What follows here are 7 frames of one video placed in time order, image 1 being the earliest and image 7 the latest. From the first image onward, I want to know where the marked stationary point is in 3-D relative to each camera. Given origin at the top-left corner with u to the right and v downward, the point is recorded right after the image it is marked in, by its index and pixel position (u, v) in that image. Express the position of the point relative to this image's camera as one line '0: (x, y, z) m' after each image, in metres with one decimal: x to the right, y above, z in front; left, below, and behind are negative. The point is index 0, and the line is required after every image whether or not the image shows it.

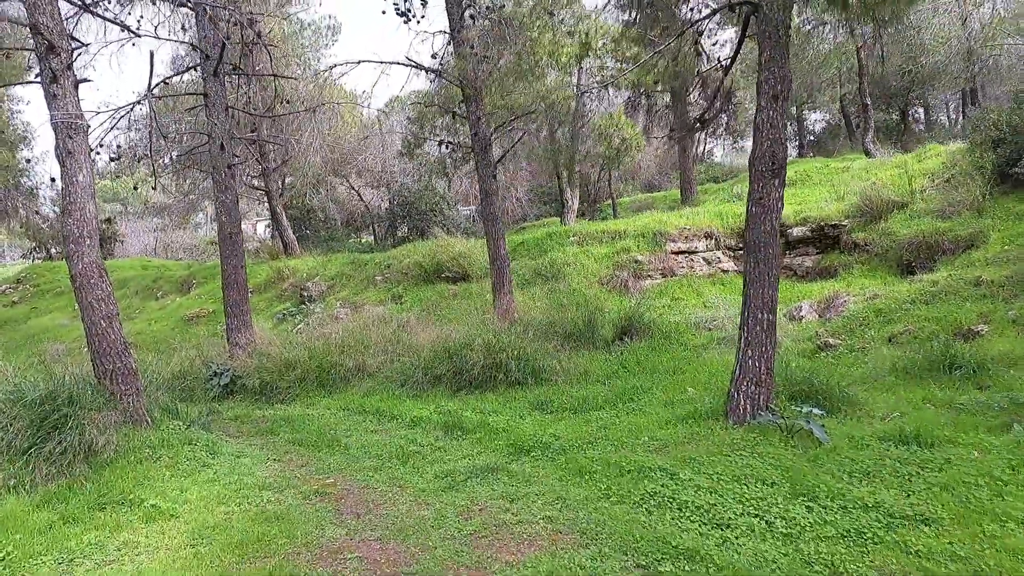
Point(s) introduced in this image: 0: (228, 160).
0: (-4.1, +1.8, +8.9) m
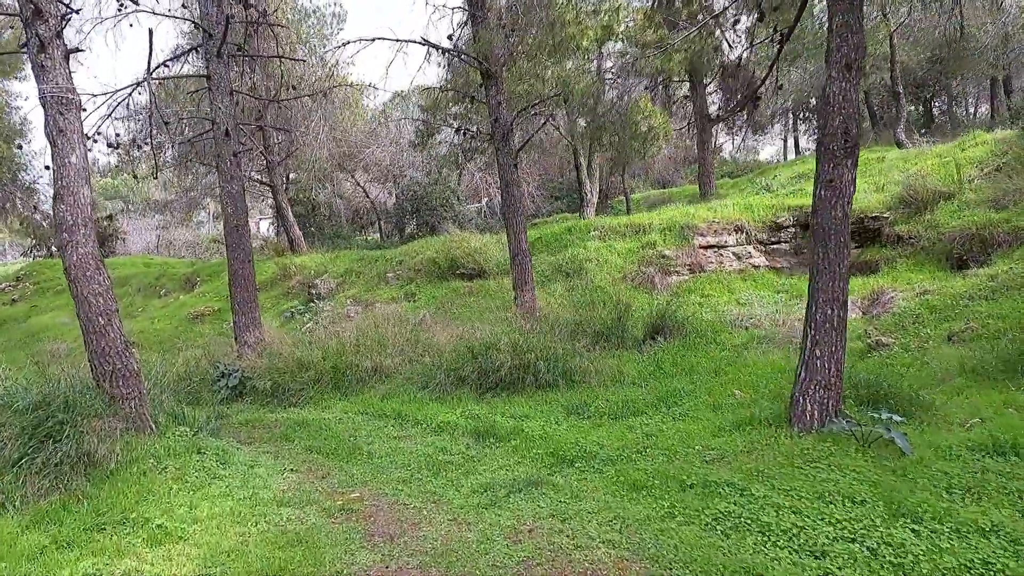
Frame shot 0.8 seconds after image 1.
0: (-3.8, +1.9, +8.4) m
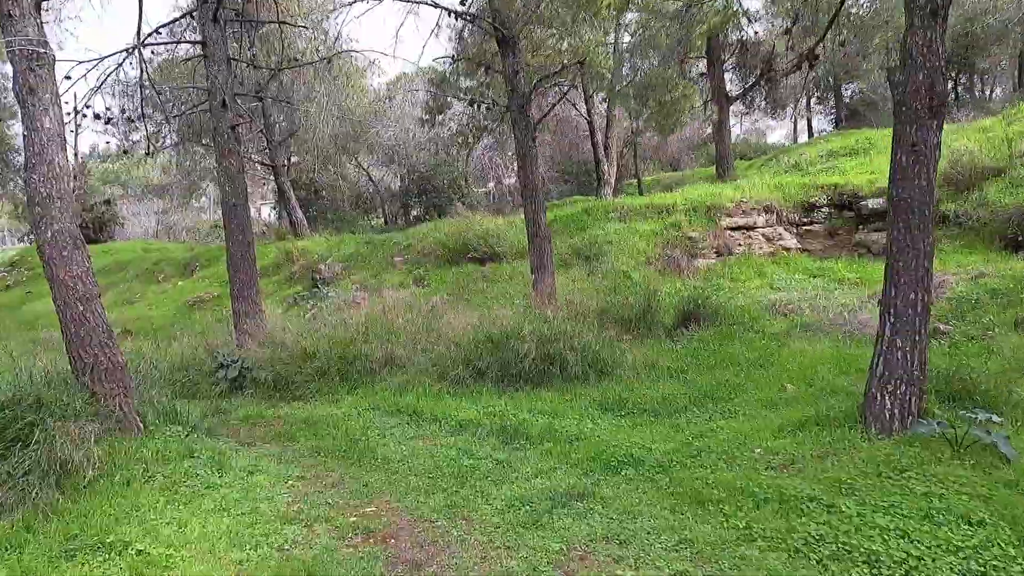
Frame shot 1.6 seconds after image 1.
0: (-3.5, +2.1, +7.8) m
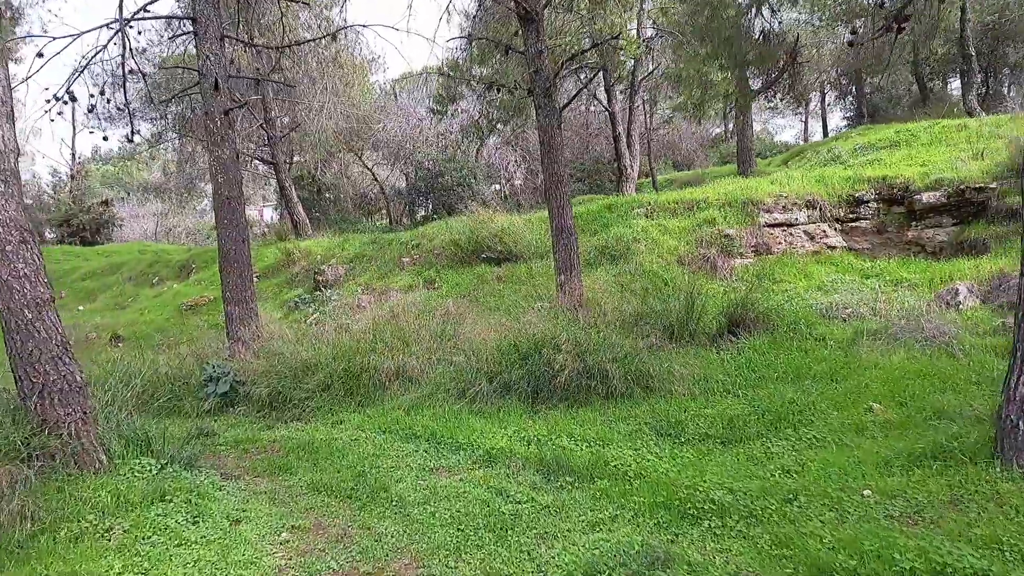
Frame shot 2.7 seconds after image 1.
0: (-3.2, +2.1, +7.0) m
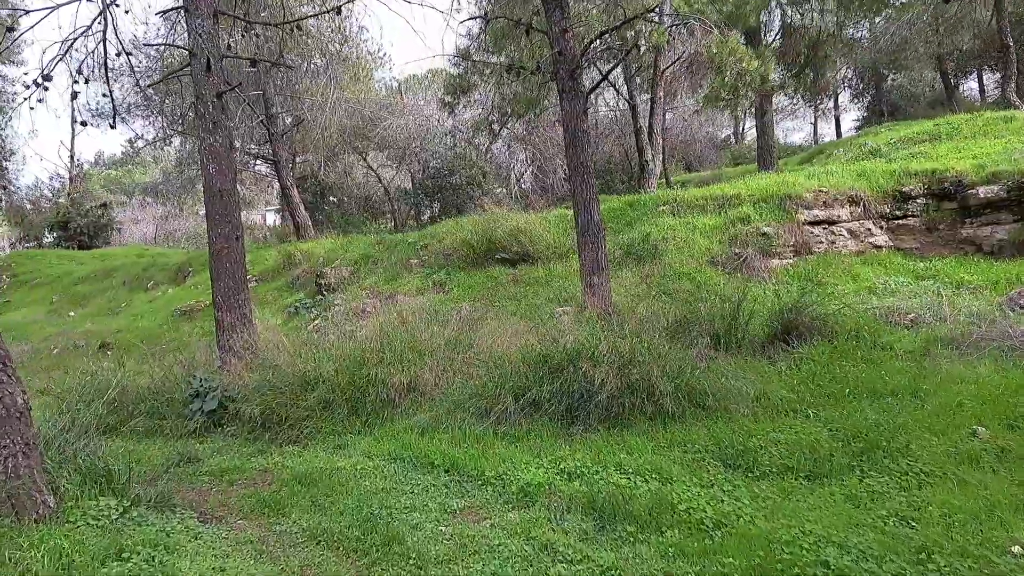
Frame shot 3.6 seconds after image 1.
0: (-3.0, +2.0, +6.3) m
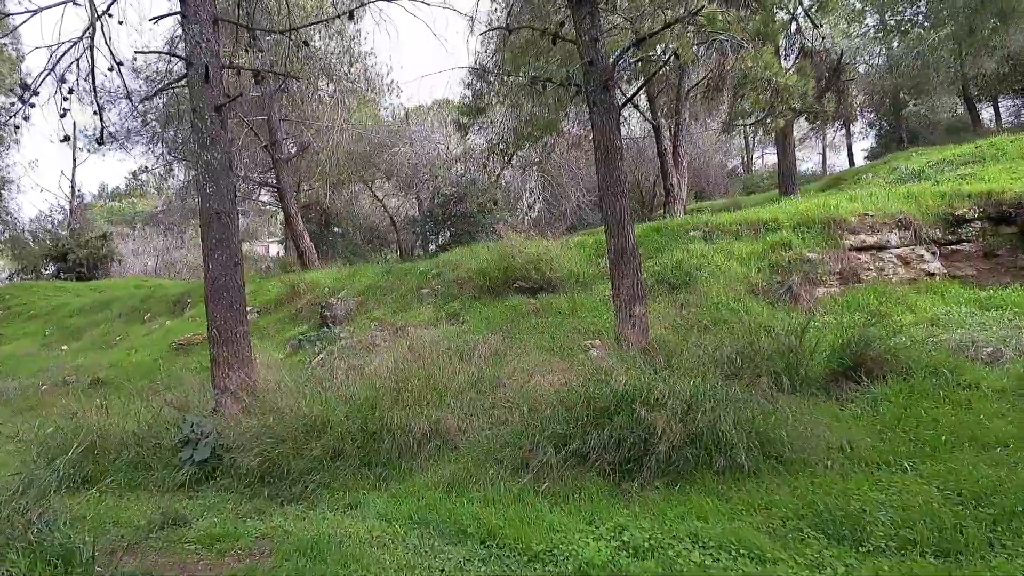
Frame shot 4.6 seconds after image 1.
0: (-2.7, +1.7, +5.8) m
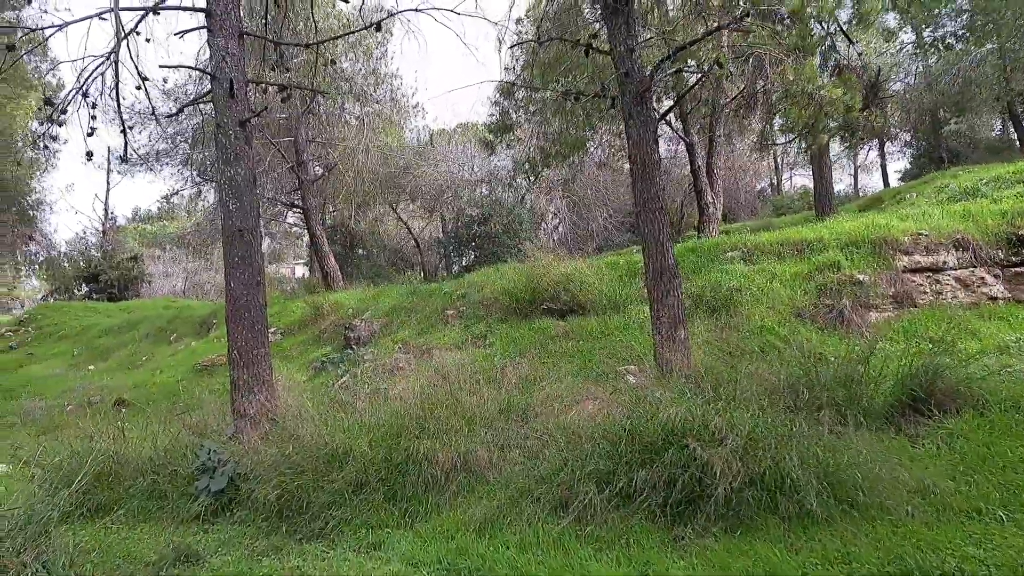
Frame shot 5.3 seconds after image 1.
0: (-2.4, +1.6, +5.6) m
